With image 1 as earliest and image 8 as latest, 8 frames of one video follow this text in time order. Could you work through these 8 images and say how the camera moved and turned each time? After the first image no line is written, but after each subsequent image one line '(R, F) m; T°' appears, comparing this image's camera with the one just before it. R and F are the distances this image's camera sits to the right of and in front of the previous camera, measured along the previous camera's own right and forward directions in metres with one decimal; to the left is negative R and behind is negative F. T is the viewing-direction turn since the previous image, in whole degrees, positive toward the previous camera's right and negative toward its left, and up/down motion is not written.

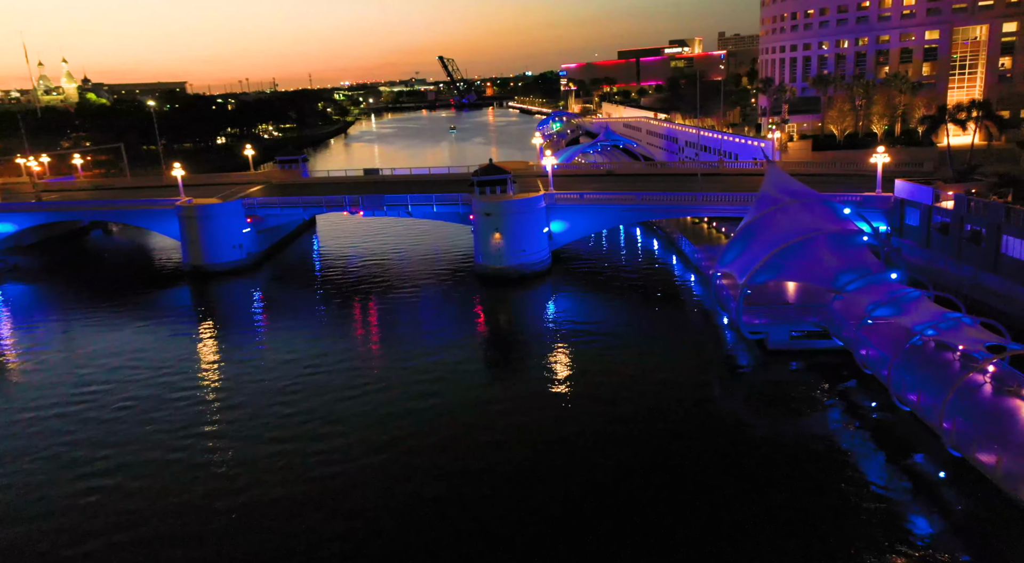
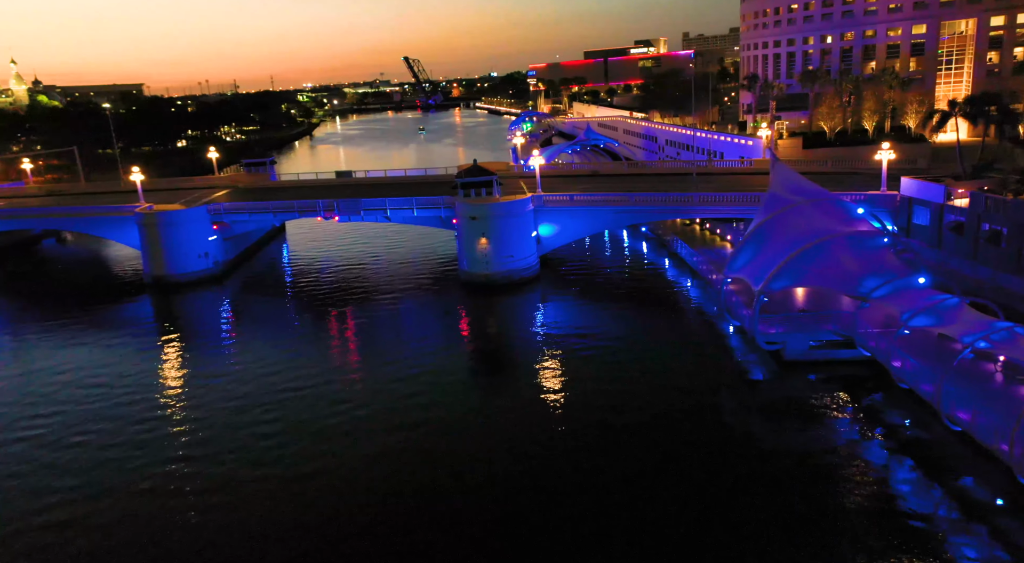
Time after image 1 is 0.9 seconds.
(-0.9, +1.9) m; +3°
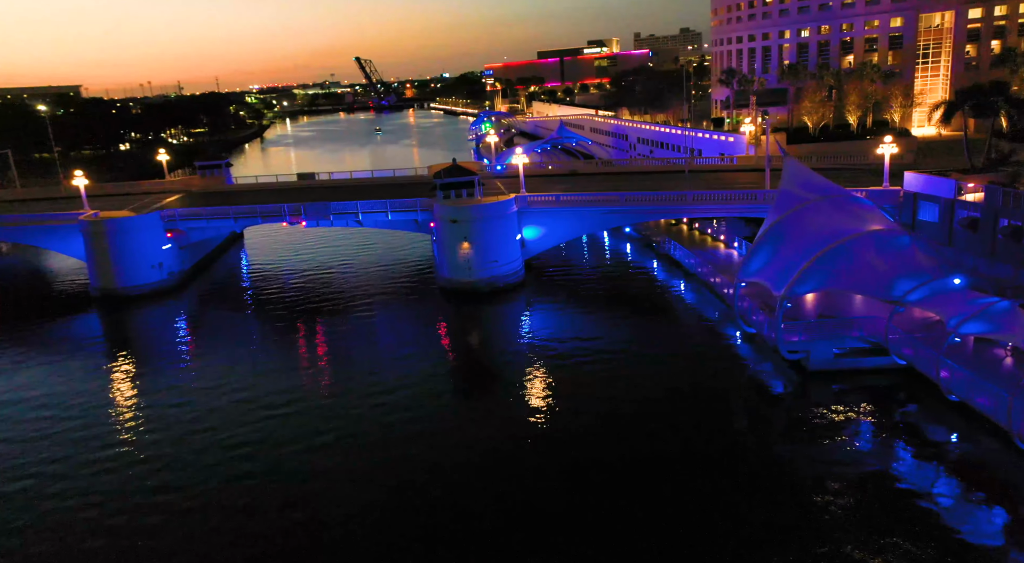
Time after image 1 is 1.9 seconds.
(-1.3, +2.1) m; +4°
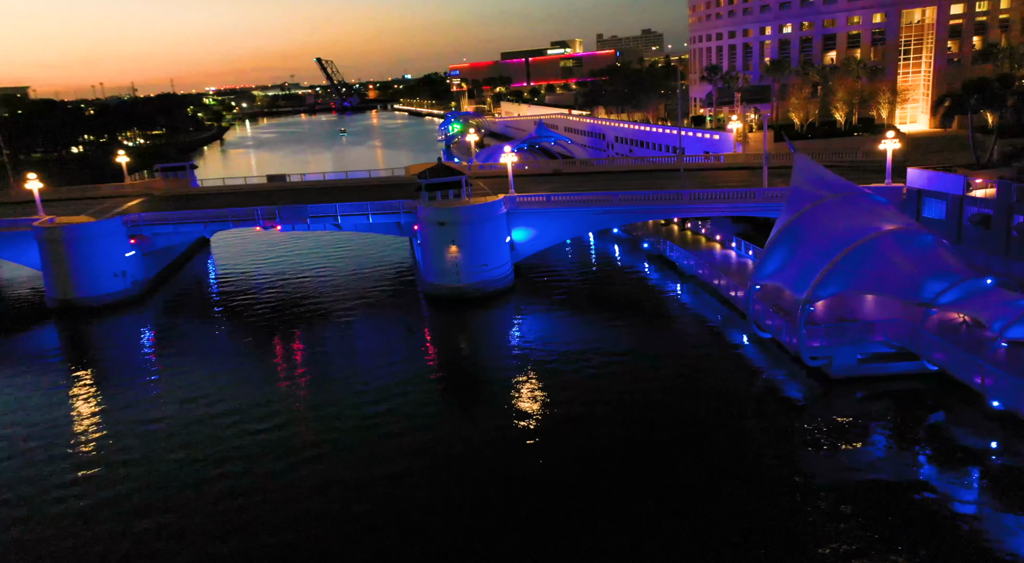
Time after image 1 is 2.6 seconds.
(-1.1, +1.5) m; +3°
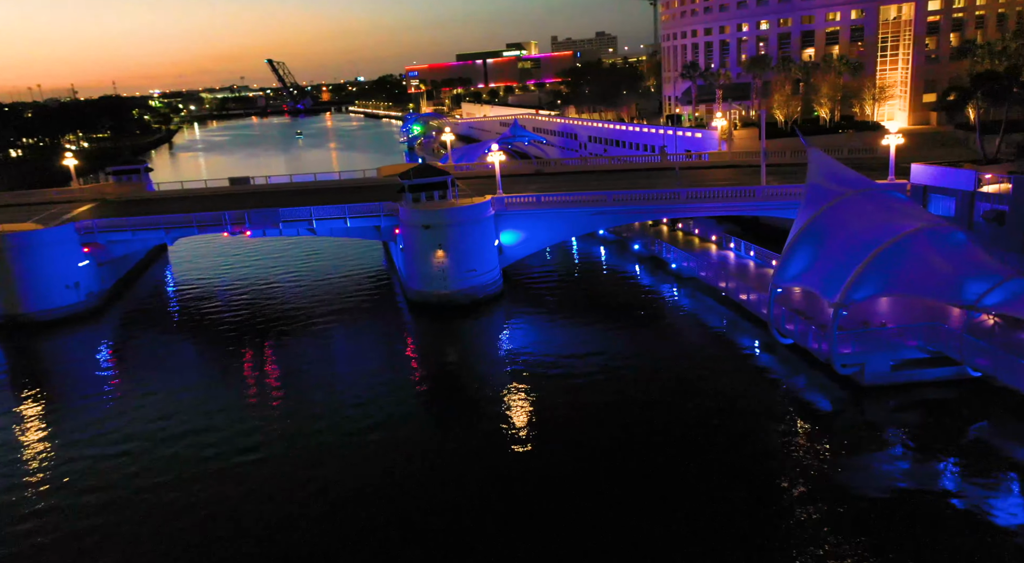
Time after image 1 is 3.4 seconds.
(-1.3, +1.7) m; +3°
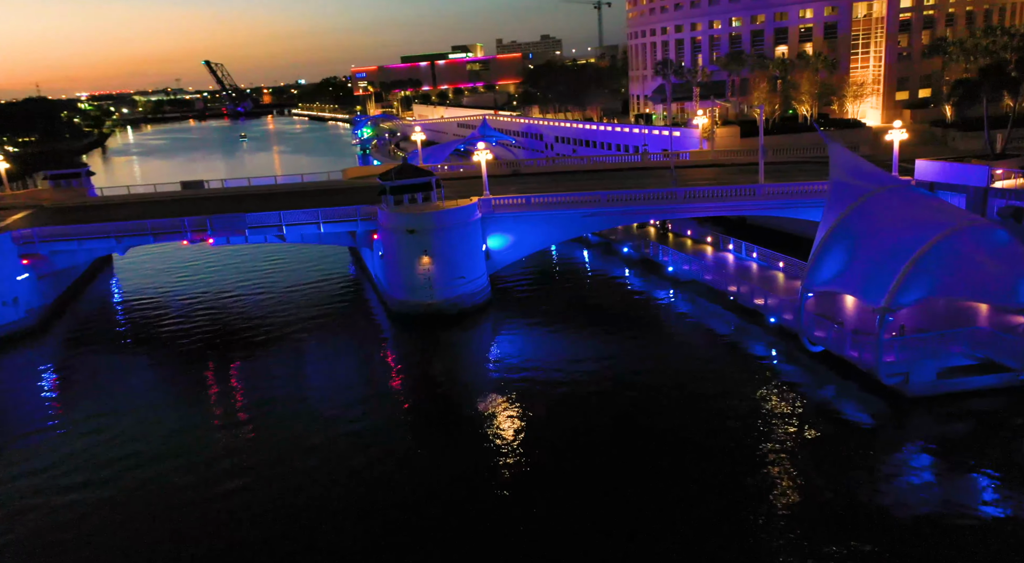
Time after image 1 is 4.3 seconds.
(-1.6, +1.9) m; +4°
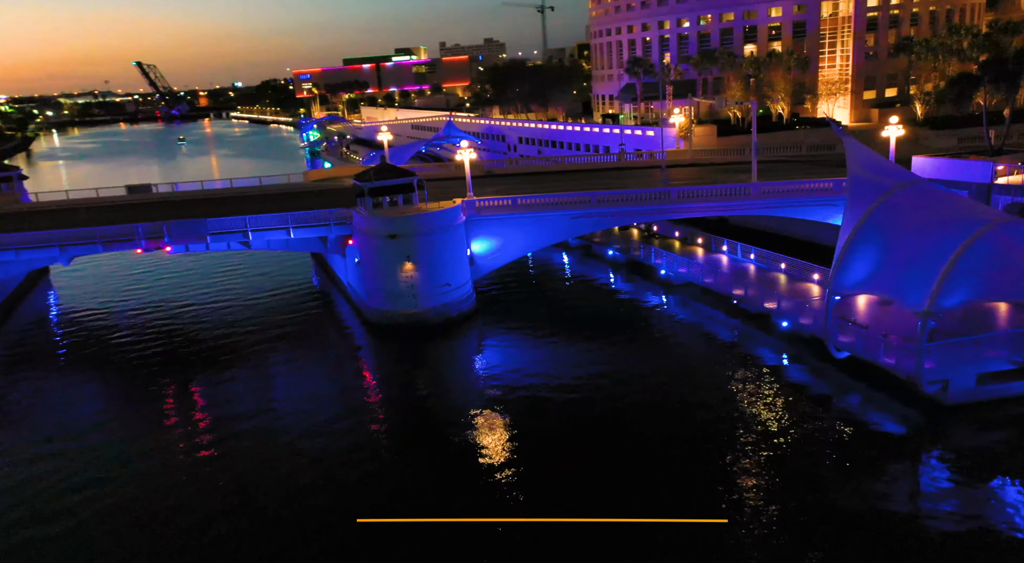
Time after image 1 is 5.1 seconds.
(-1.5, +1.7) m; +4°
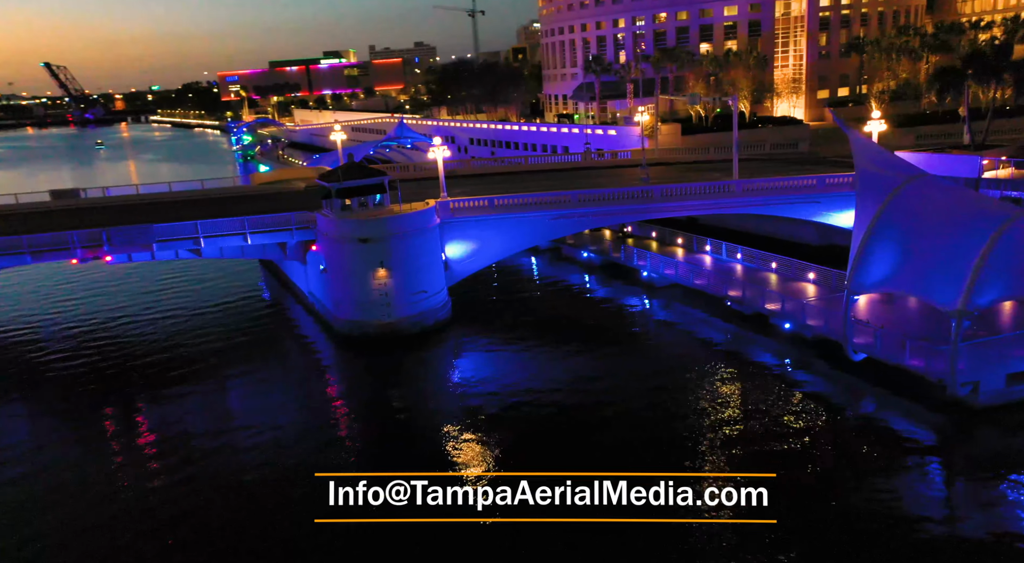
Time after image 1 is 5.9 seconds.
(-1.5, +1.6) m; +5°
